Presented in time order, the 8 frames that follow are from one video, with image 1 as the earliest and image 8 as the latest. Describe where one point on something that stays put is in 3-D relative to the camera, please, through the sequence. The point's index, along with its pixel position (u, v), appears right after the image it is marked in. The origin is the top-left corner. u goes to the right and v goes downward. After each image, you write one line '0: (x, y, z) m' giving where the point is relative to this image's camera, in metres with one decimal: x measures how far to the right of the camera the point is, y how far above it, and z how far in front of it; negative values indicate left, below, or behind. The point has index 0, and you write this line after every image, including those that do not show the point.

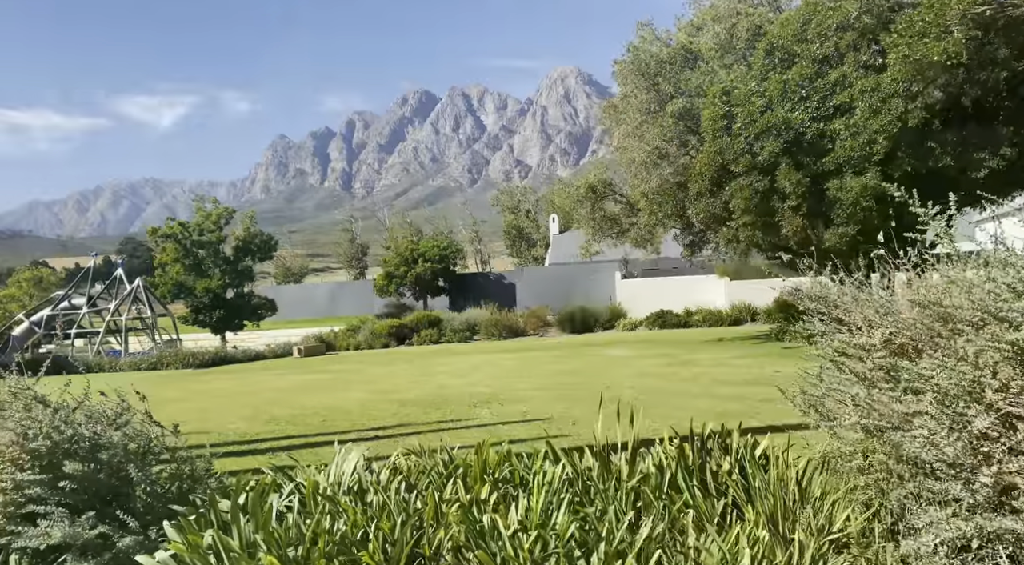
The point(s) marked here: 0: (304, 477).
0: (-1.0, -1.0, +4.6) m
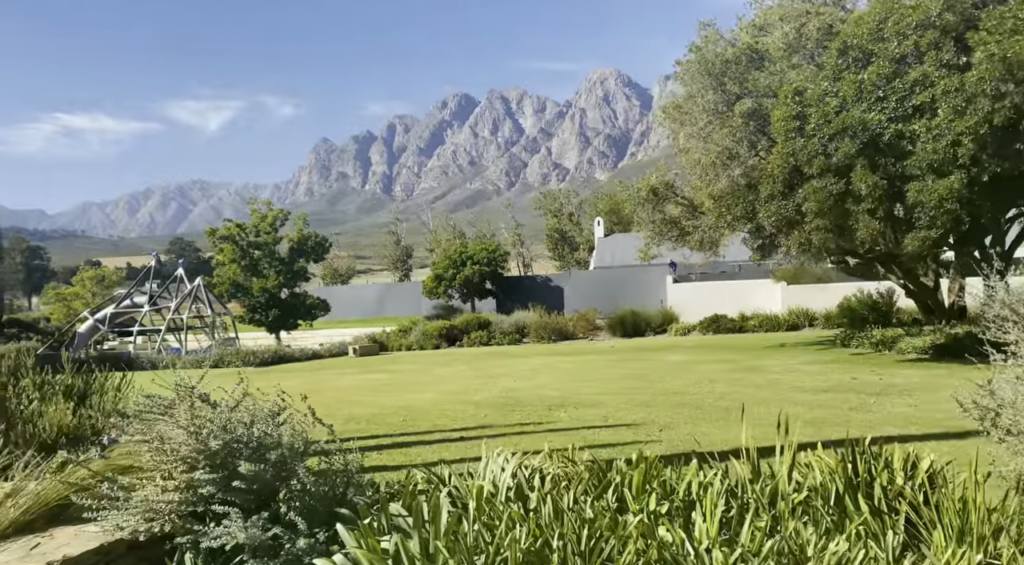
0: (-0.2, -1.0, +4.5) m
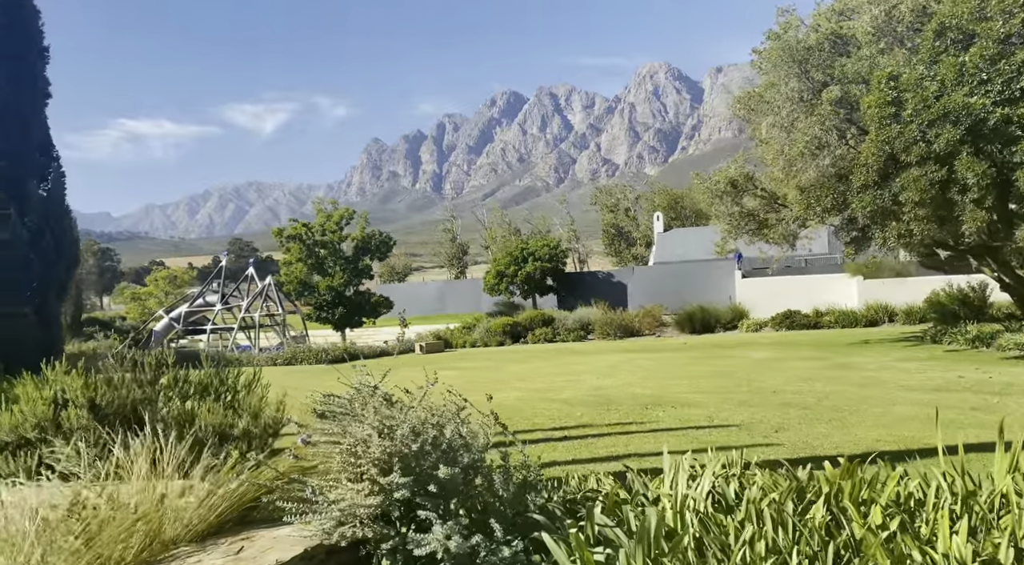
0: (+0.7, -0.9, +4.3) m
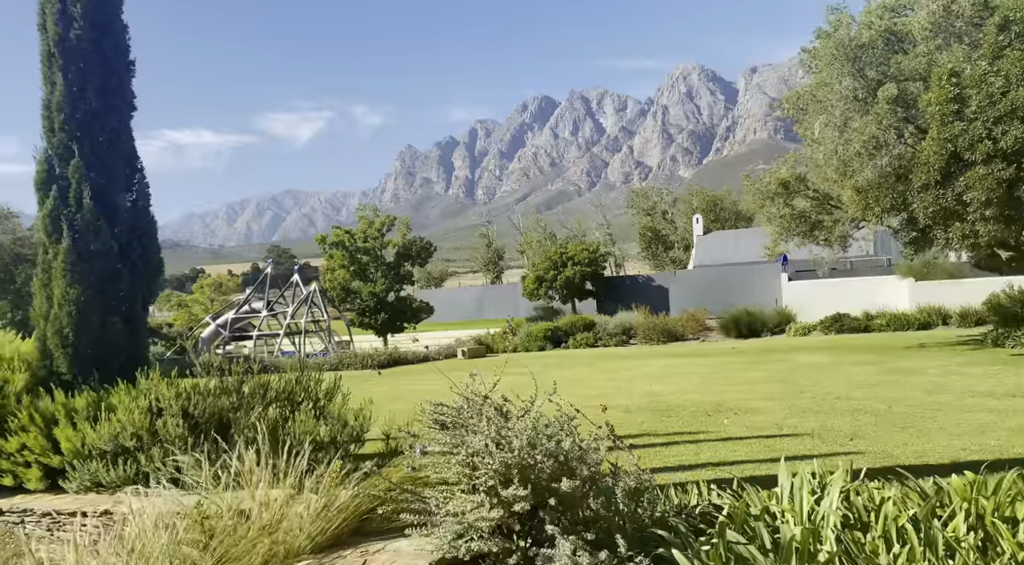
0: (+1.2, -1.0, +4.1) m
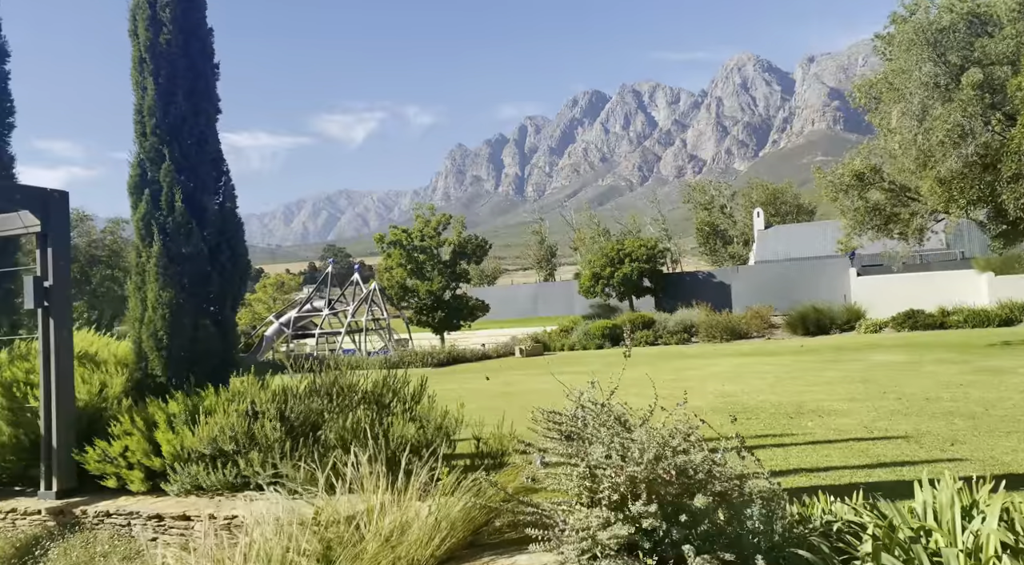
0: (+1.7, -1.0, +3.8) m
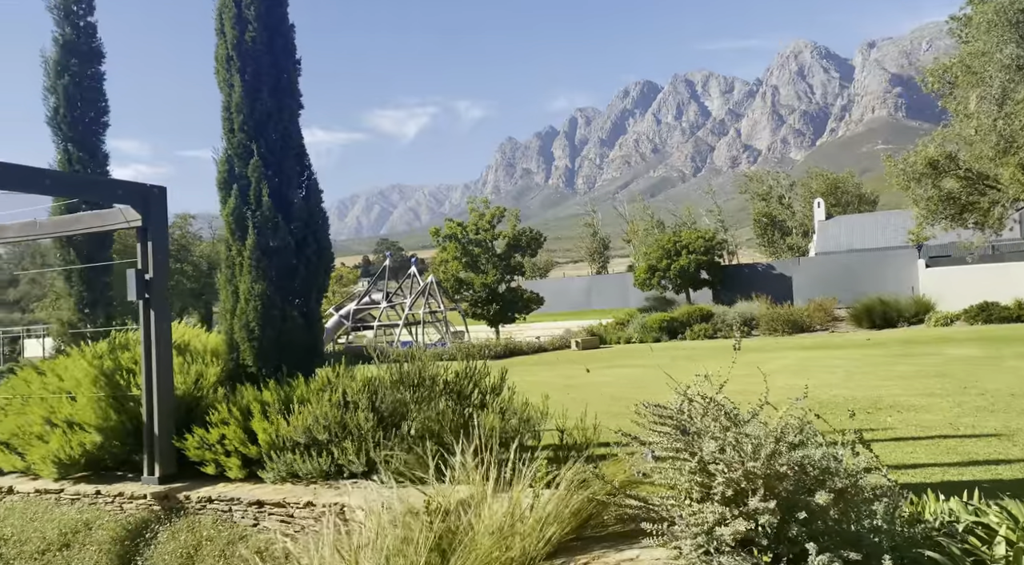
0: (+2.1, -0.9, +3.7) m
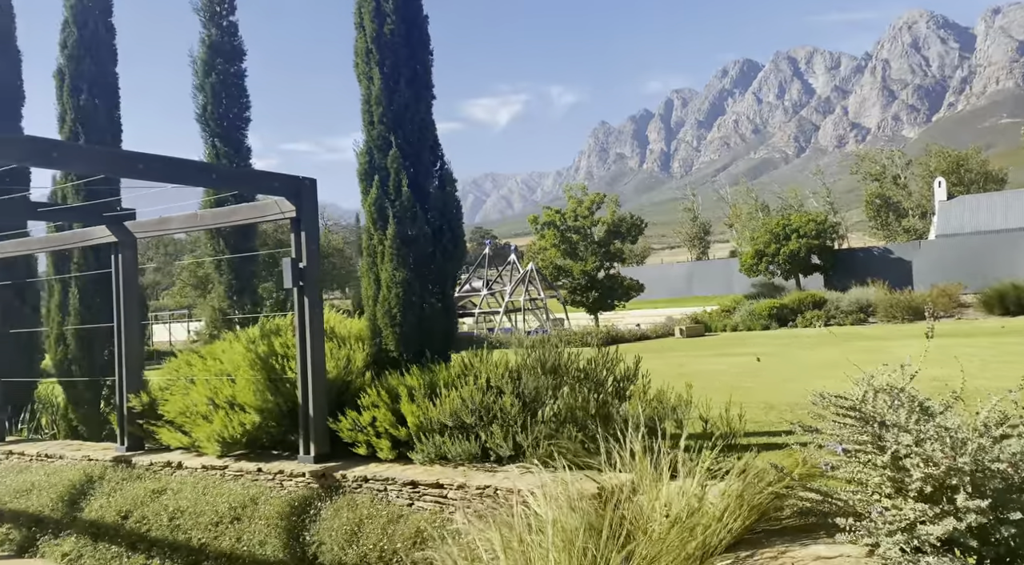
0: (+2.8, -0.9, +3.4) m
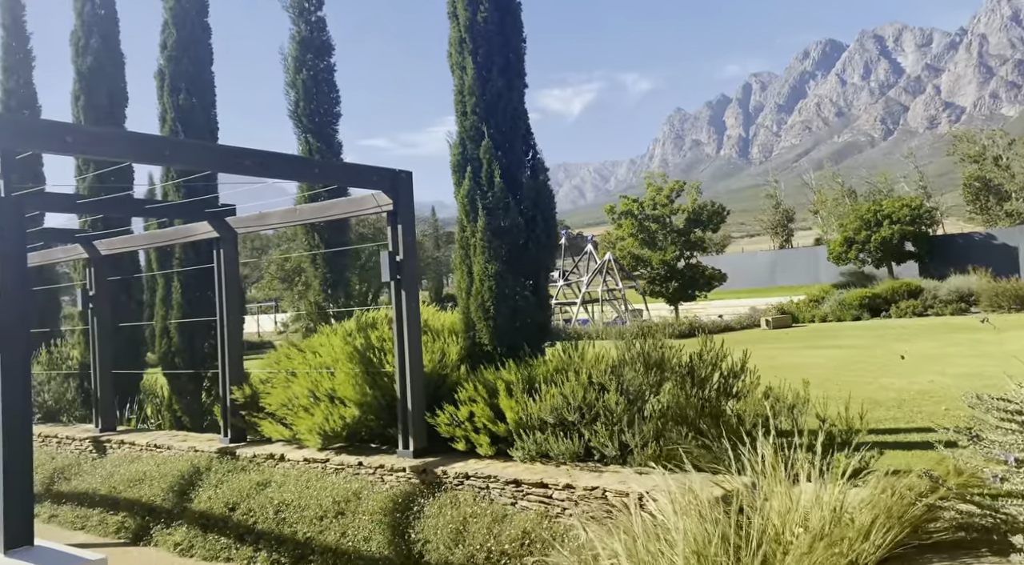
0: (+3.3, -0.9, +2.9) m
